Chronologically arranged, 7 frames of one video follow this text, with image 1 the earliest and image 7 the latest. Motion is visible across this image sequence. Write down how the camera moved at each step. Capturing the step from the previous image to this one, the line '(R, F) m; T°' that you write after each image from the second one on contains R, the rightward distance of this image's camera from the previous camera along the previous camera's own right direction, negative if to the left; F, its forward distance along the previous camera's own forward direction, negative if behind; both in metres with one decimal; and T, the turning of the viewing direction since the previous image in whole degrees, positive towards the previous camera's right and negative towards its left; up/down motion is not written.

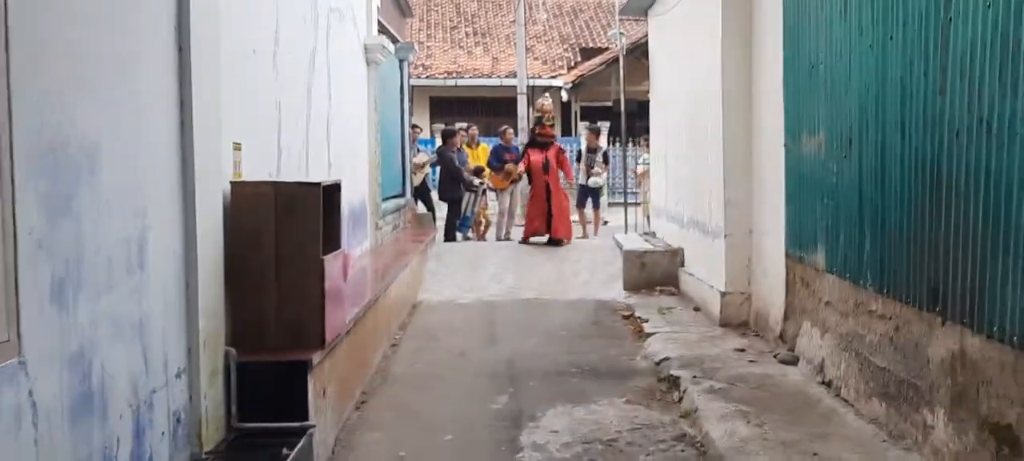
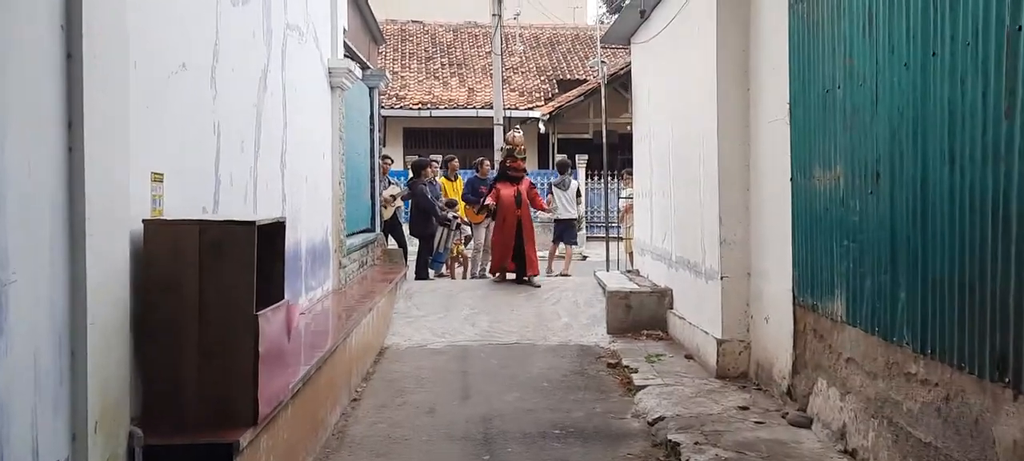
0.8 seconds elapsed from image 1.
(0.0, +0.7) m; +2°
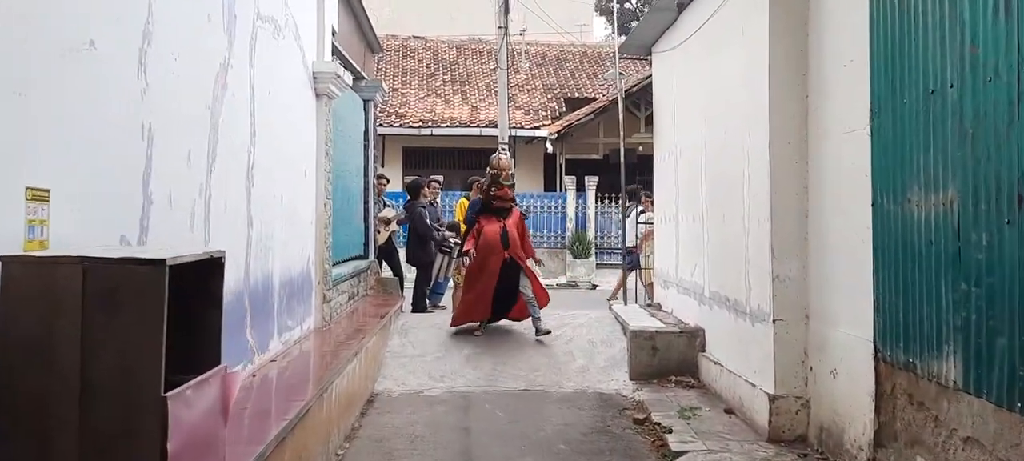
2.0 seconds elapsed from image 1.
(-0.1, +1.0) m; 0°
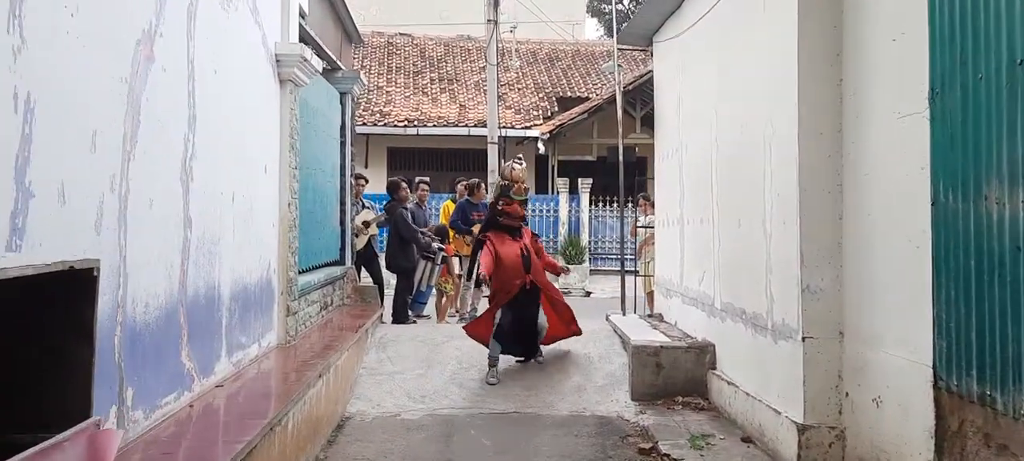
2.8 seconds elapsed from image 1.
(0.0, +0.7) m; +1°
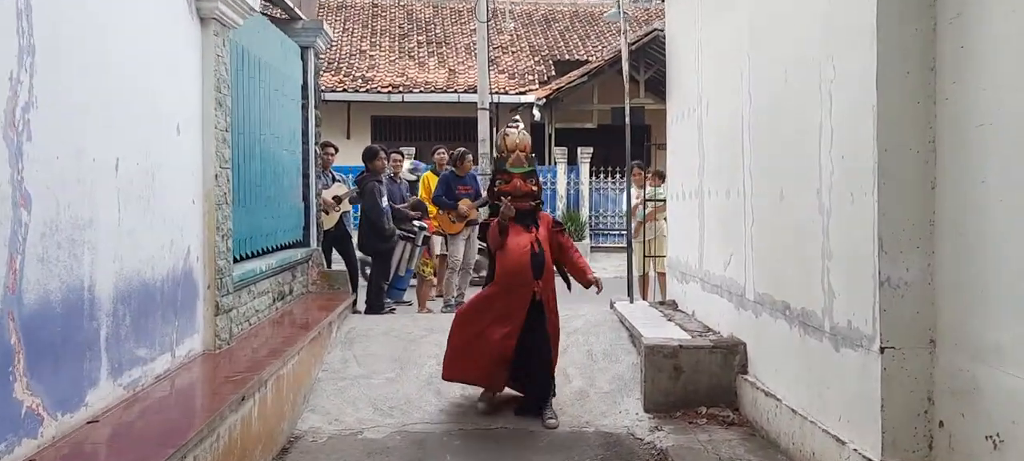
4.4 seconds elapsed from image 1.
(+0.1, +1.2) m; 0°
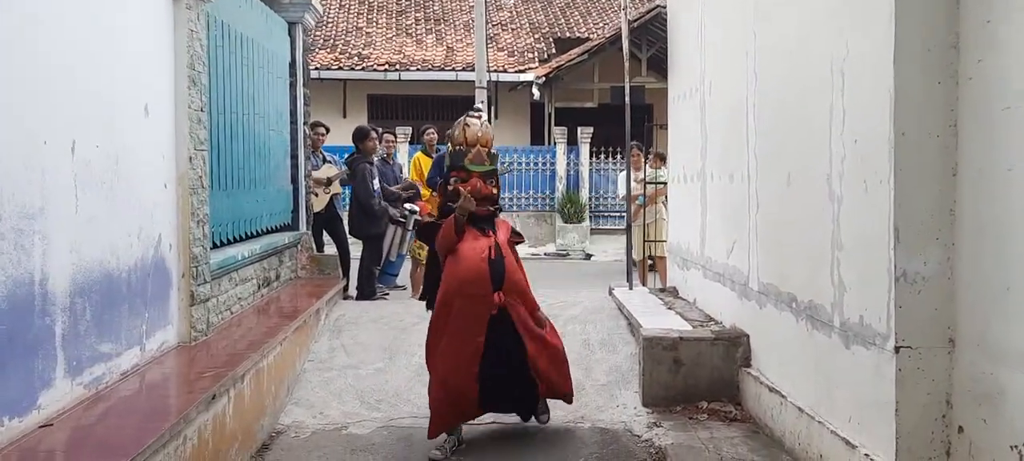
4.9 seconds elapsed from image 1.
(+0.1, +0.2) m; 0°
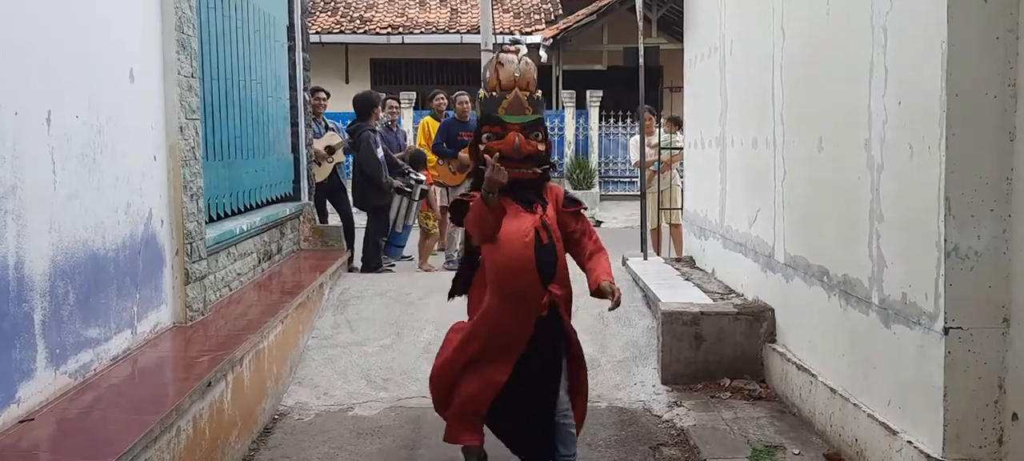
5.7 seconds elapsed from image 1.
(0.0, +0.3) m; 0°
